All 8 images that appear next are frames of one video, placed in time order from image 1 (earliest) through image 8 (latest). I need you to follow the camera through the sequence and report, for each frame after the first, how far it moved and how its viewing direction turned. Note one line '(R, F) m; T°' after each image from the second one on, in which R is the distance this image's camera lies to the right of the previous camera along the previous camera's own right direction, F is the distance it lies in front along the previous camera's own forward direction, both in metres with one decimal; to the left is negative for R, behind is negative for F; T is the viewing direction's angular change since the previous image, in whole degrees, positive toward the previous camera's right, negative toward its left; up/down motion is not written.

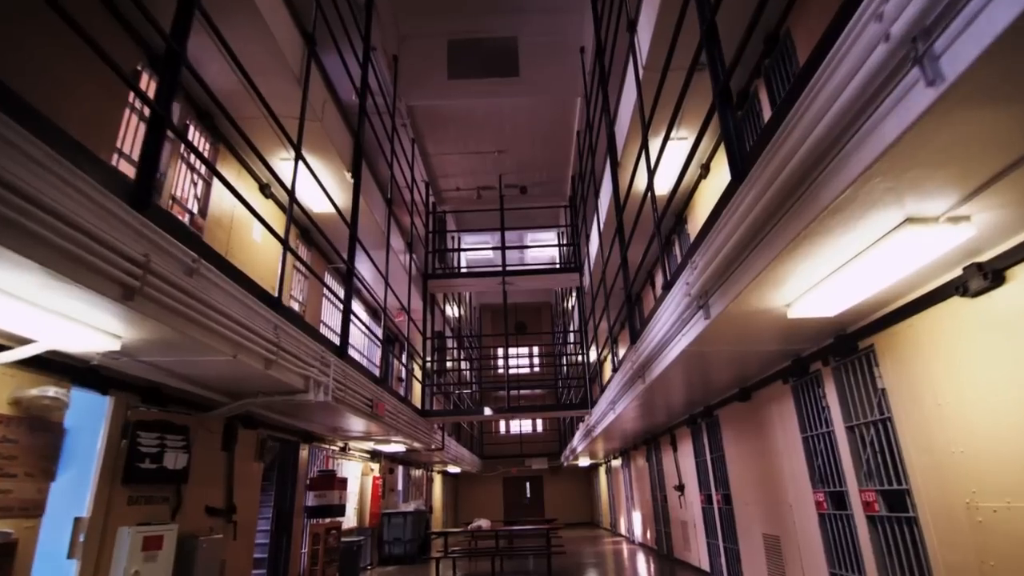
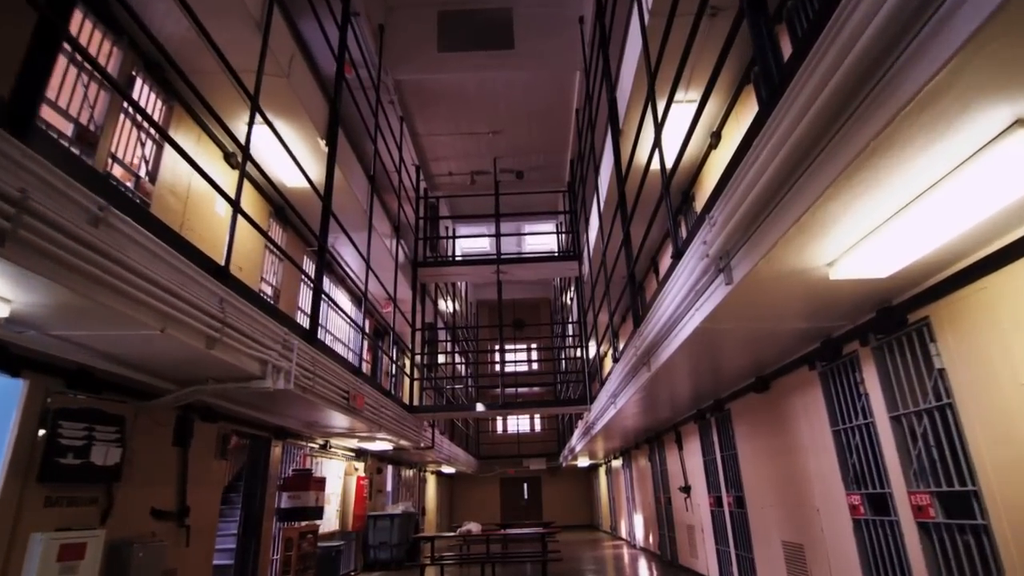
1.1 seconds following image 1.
(+0.1, +0.5) m; 0°
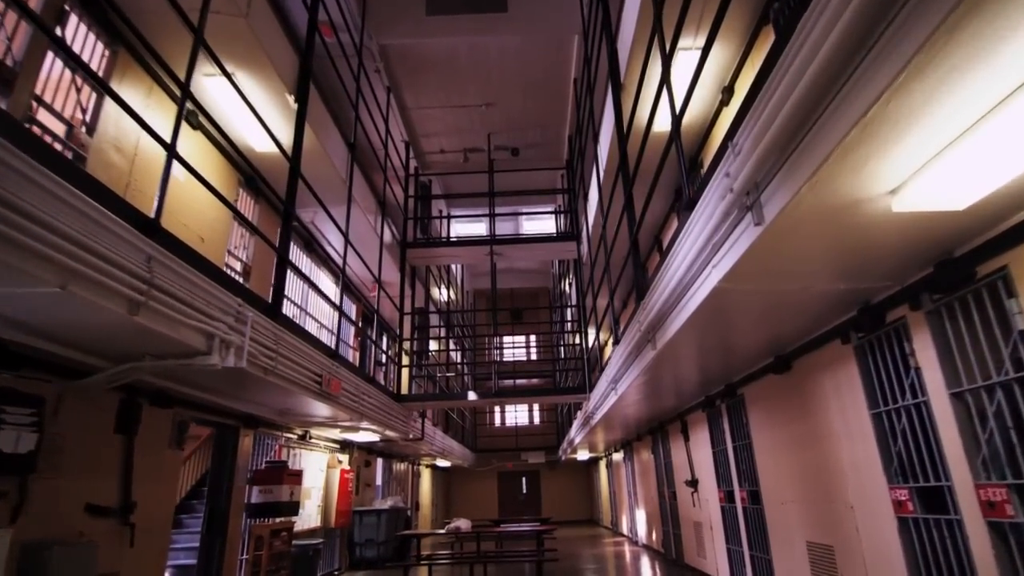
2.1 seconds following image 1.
(+0.1, +0.4) m; 0°
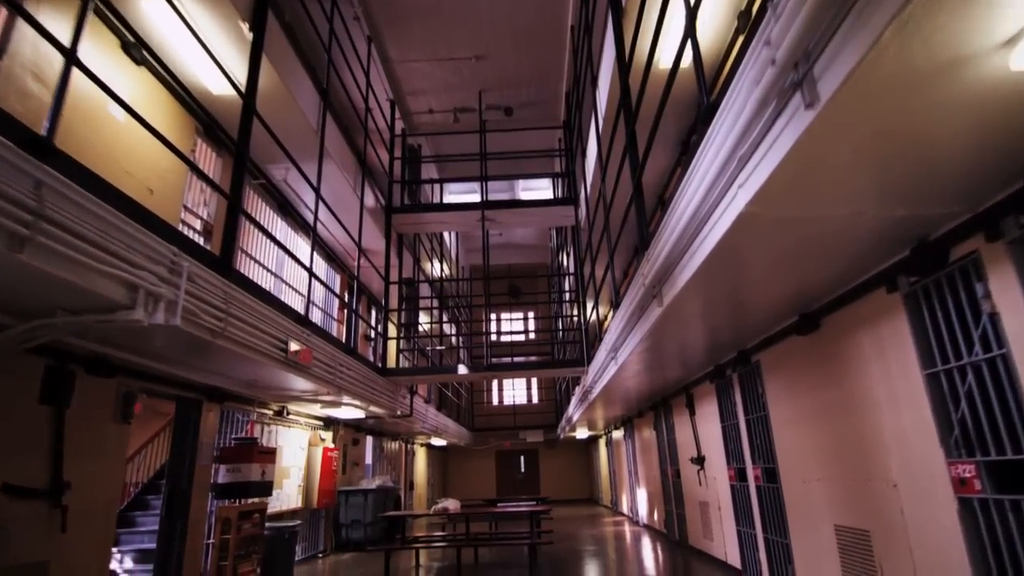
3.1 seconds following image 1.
(+0.1, +0.4) m; 0°
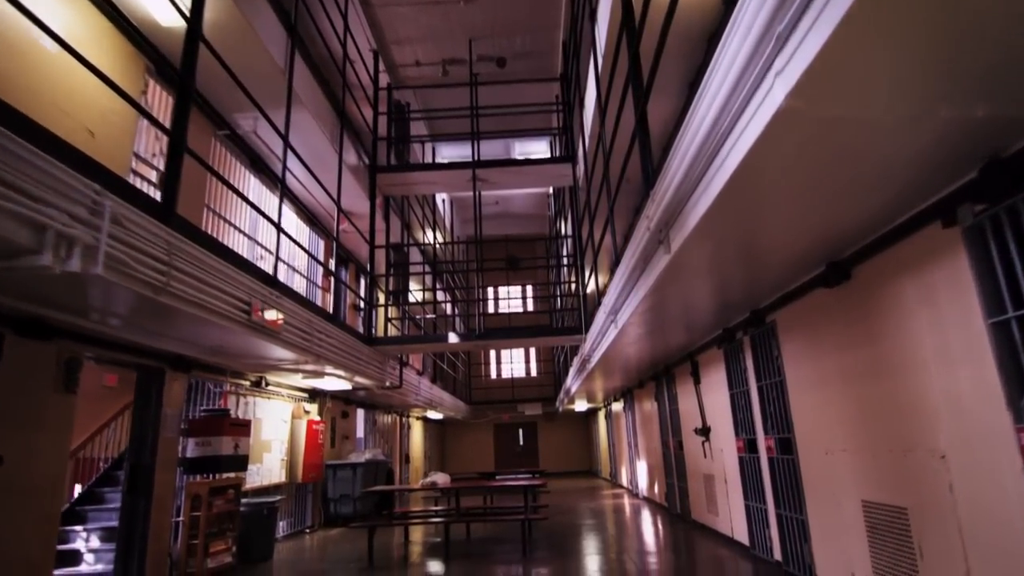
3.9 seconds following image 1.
(+0.1, +0.4) m; 0°
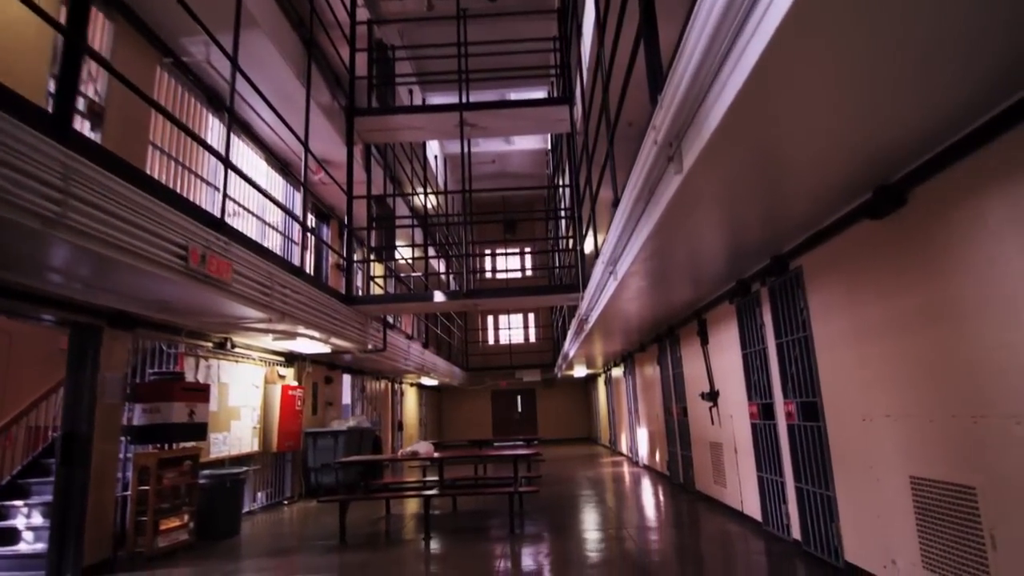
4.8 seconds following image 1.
(+0.1, +0.5) m; 0°
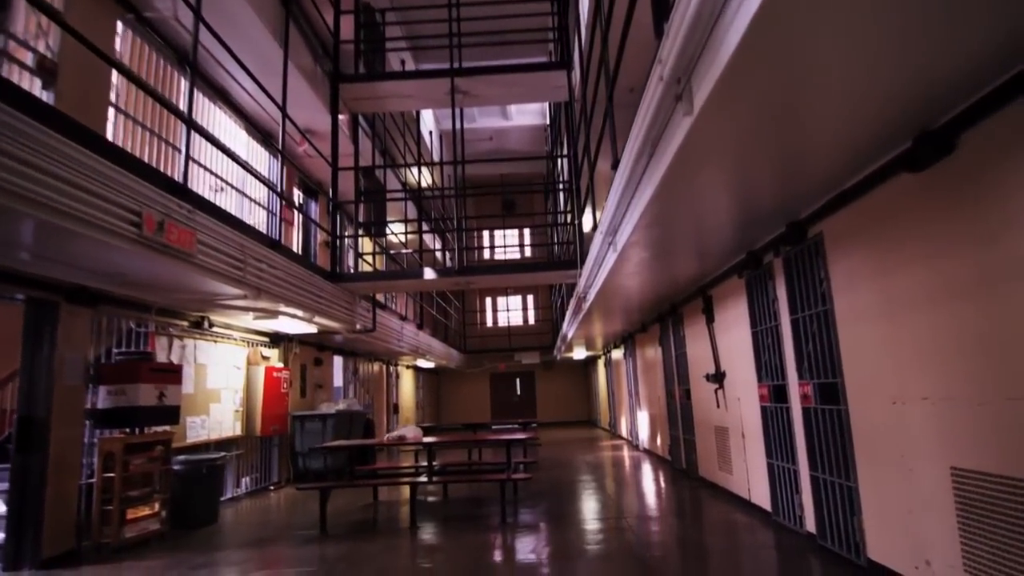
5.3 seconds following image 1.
(+0.1, +0.3) m; 0°
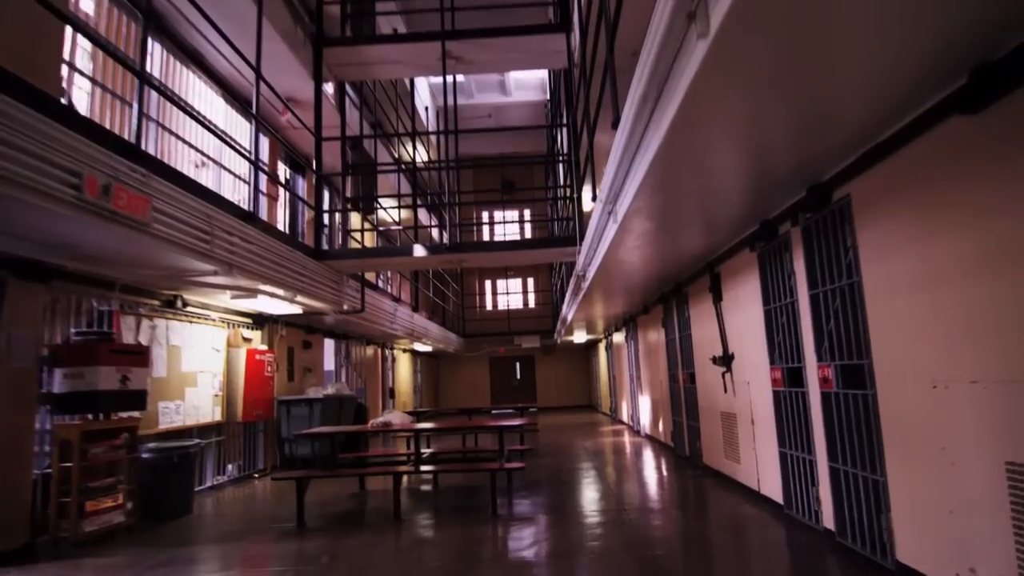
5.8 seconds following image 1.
(+0.1, +0.3) m; 0°
